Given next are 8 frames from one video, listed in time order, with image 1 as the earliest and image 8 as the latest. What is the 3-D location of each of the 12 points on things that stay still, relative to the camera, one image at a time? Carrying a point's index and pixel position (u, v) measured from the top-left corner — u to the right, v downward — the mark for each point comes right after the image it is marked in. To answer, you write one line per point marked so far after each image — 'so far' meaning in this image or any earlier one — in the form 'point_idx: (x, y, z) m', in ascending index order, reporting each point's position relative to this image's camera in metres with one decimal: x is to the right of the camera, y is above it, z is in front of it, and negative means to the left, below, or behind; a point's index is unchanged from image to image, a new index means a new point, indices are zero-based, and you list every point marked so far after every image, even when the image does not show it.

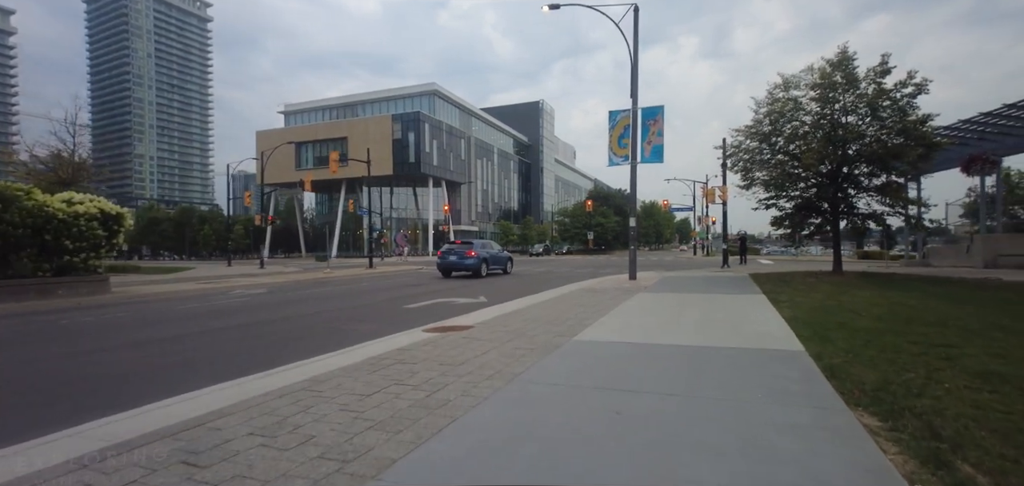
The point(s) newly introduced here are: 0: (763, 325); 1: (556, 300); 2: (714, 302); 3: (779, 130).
0: (+4.8, -1.5, +9.2) m
1: (+1.4, -1.7, +15.3) m
2: (+5.5, -1.5, +13.1) m
3: (+9.9, +4.2, +18.1) m
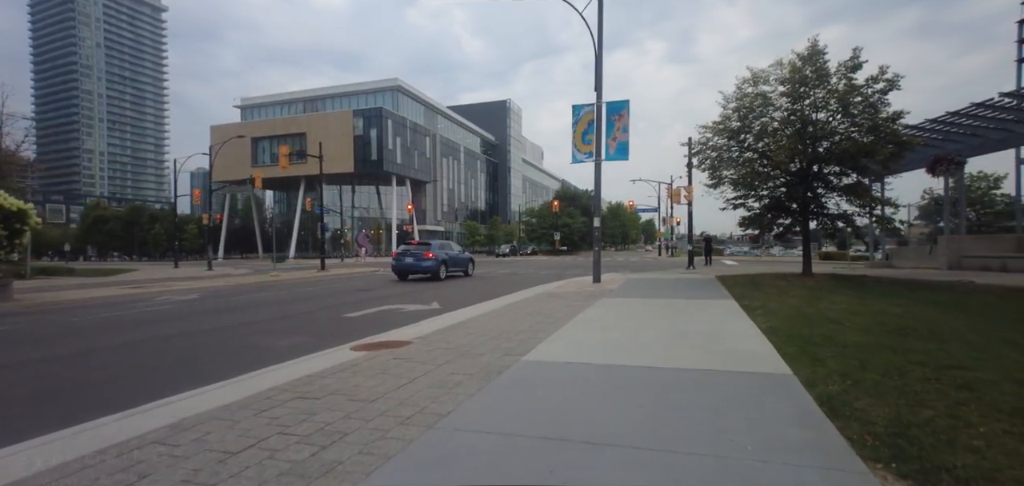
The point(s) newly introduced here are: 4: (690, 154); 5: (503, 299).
0: (+3.8, -1.6, +8.1) m
1: (+0.1, -1.8, +14.0) m
2: (+4.3, -1.6, +12.0) m
3: (+8.4, +4.2, +17.3) m
4: (+7.0, +3.5, +19.1) m
5: (-0.3, -1.9, +16.6) m
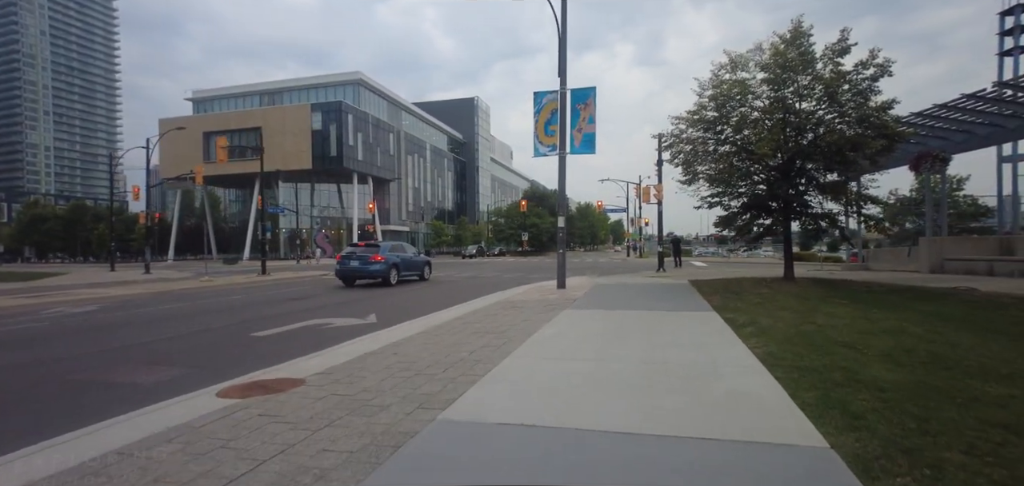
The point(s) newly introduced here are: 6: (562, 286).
0: (+2.8, -1.7, +6.1) m
1: (-1.2, -1.8, +11.8) m
2: (+3.1, -1.7, +10.1) m
3: (+6.8, +4.1, +15.6) m
4: (+5.3, +3.4, +17.3) m
5: (-1.7, -2.0, +14.4) m
6: (+1.9, -1.6, +18.2) m
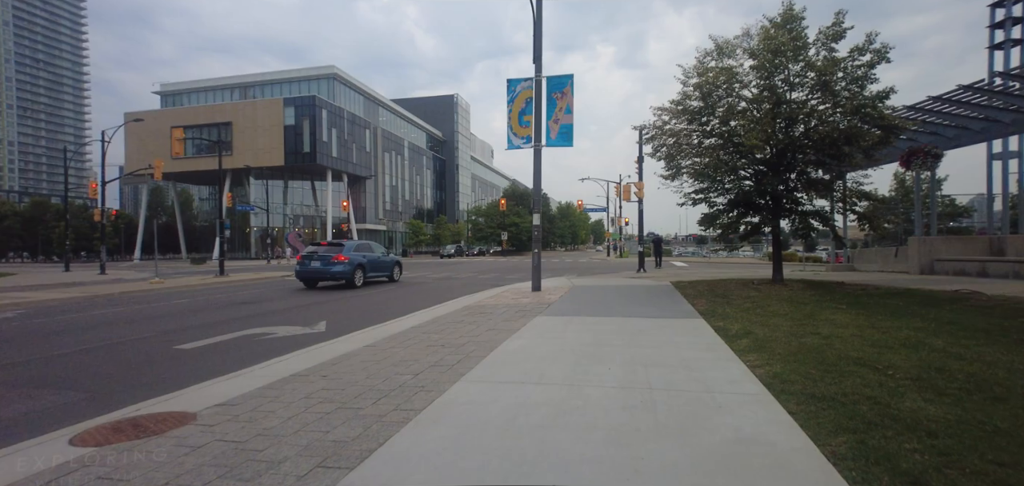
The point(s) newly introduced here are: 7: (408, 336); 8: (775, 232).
0: (+2.3, -1.6, +4.9) m
1: (-2.0, -1.8, +10.4) m
2: (+2.4, -1.6, +8.8) m
3: (+5.9, +4.1, +14.5) m
4: (+4.4, +3.5, +16.1) m
5: (-2.6, -1.9, +13.0) m
6: (+0.9, -1.6, +16.9) m
7: (-2.0, -1.8, +9.3) m
8: (+8.1, +0.3, +14.9) m
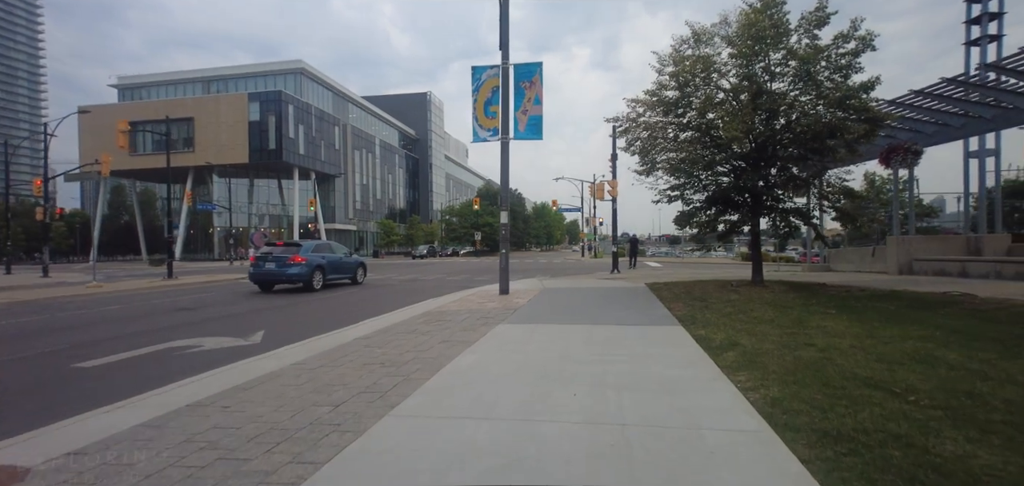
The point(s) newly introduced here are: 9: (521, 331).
0: (+1.8, -1.6, +3.8) m
1: (-2.8, -1.8, +9.1) m
2: (+1.6, -1.6, +7.8) m
3: (+4.9, +4.1, +13.6) m
4: (+3.3, +3.5, +15.1) m
5: (-3.5, -1.9, +11.7) m
6: (-0.2, -1.6, +15.8) m
7: (-2.7, -1.8, +8.0) m
8: (+7.1, +0.3, +14.2) m
9: (+0.2, -1.6, +9.0) m
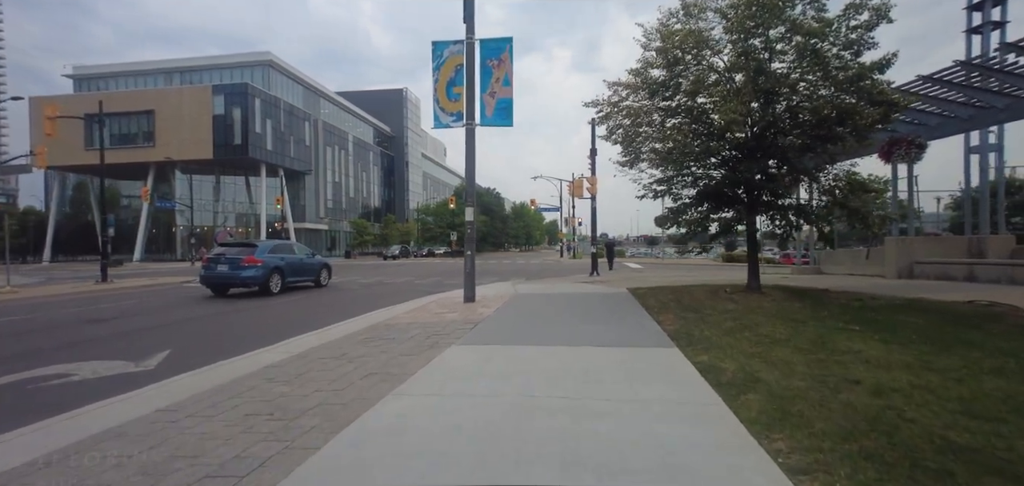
0: (+1.3, -1.6, +2.0) m
1: (-3.5, -1.8, +7.1) m
2: (+1.0, -1.6, +6.0) m
3: (+4.1, +4.1, +11.9) m
4: (+2.3, +3.5, +13.4) m
5: (-4.3, -2.0, +9.7) m
6: (-1.2, -1.6, +13.9) m
7: (-3.4, -1.8, +6.1) m
8: (+6.2, +0.3, +12.6) m
9: (-0.5, -1.7, +7.1) m
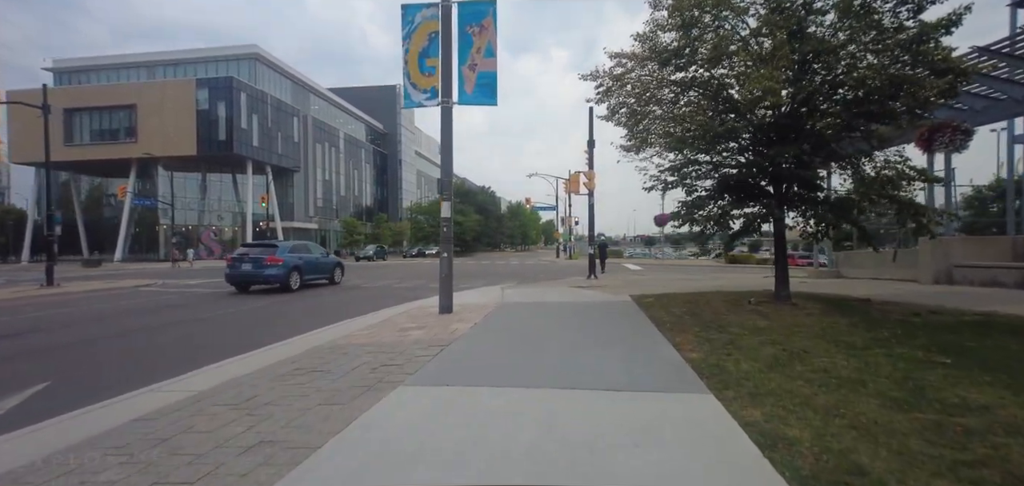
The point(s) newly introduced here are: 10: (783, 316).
0: (+1.0, -1.7, 0.0) m
1: (-3.8, -1.8, +5.0) m
2: (+0.7, -1.7, +3.9) m
3: (+3.7, +4.1, +9.9) m
4: (+2.0, +3.4, +11.4) m
5: (-4.7, -2.0, +7.6) m
6: (-1.6, -1.6, +11.8) m
7: (-3.7, -1.8, +4.0) m
8: (+5.8, +0.3, +10.6) m
9: (-0.8, -1.7, +5.1) m
10: (+5.1, -1.4, +9.0) m
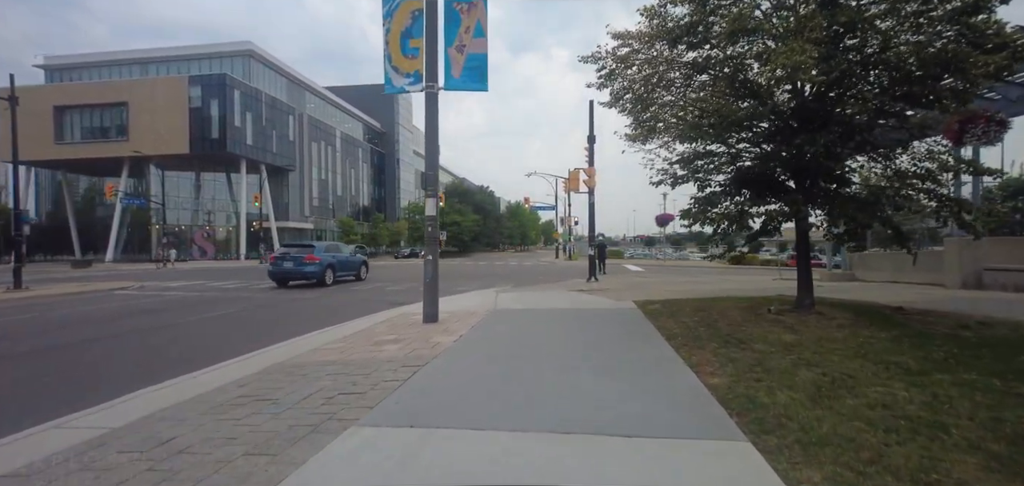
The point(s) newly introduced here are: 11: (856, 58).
0: (+0.8, -1.7, -1.2) m
1: (-4.0, -1.9, +3.9) m
2: (+0.5, -1.7, +2.8) m
3: (+3.5, +4.0, +8.7) m
4: (+1.8, +3.4, +10.2) m
5: (-4.9, -2.0, +6.4) m
6: (-1.8, -1.7, +10.7) m
7: (-3.9, -1.9, +2.8) m
8: (+5.6, +0.3, +9.4) m
9: (-1.0, -1.7, +3.9) m
10: (+4.9, -1.4, +7.9) m
11: (+5.9, +3.2, +8.2) m
